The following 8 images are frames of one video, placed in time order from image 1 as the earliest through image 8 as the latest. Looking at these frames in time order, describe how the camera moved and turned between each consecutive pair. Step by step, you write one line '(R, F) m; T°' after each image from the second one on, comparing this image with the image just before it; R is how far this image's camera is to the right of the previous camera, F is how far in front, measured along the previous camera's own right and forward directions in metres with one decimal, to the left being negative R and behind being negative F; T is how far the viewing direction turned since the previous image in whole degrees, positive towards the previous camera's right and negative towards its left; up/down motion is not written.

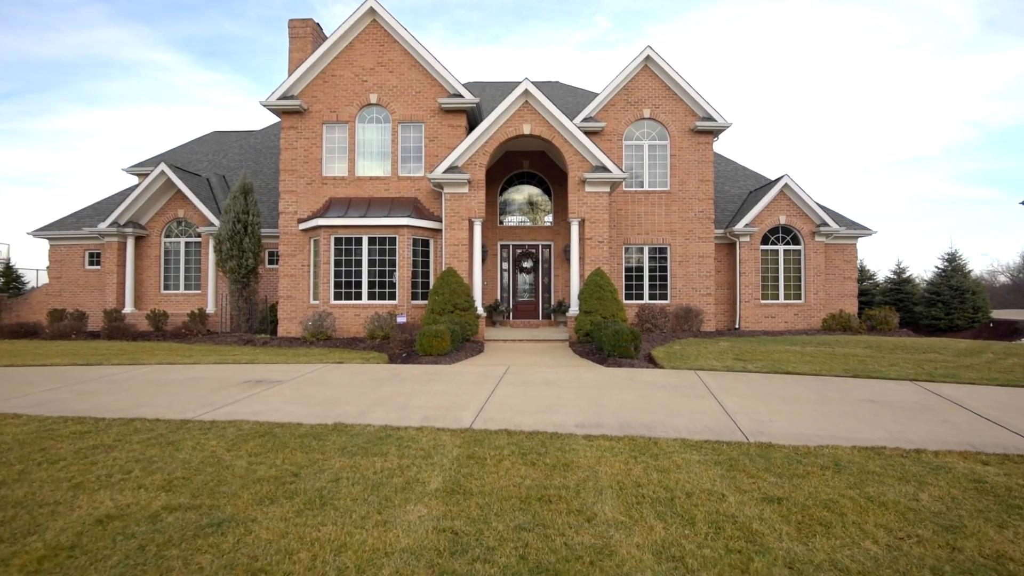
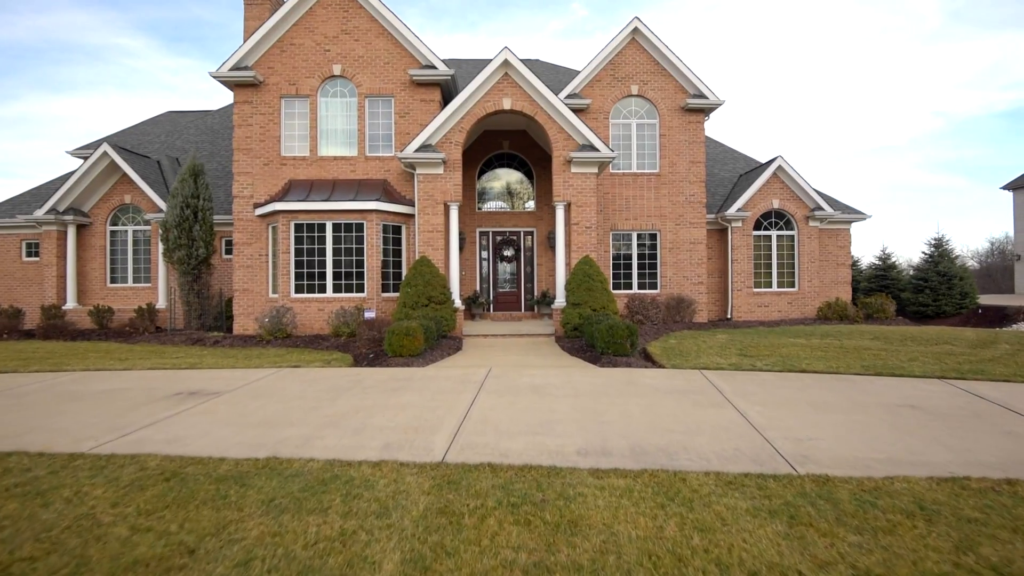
(0.0, +1.3) m; +2°
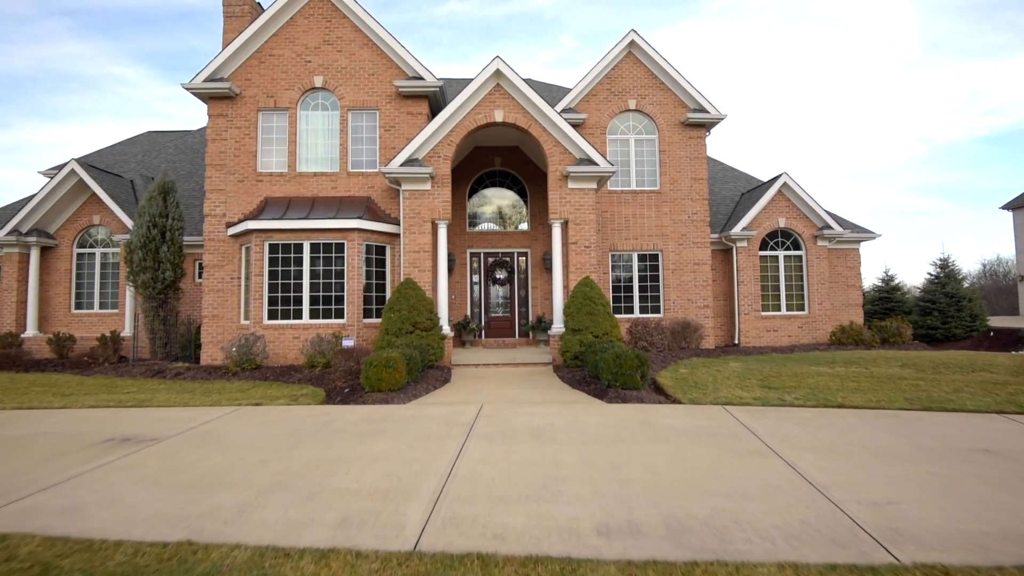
(0.0, +1.1) m; +1°
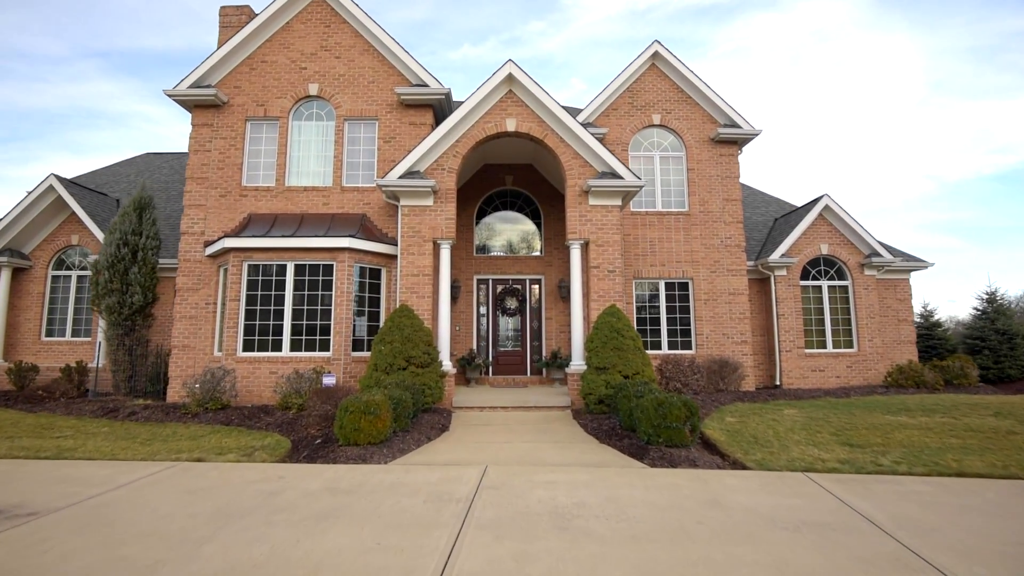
(-0.1, +1.7) m; -1°
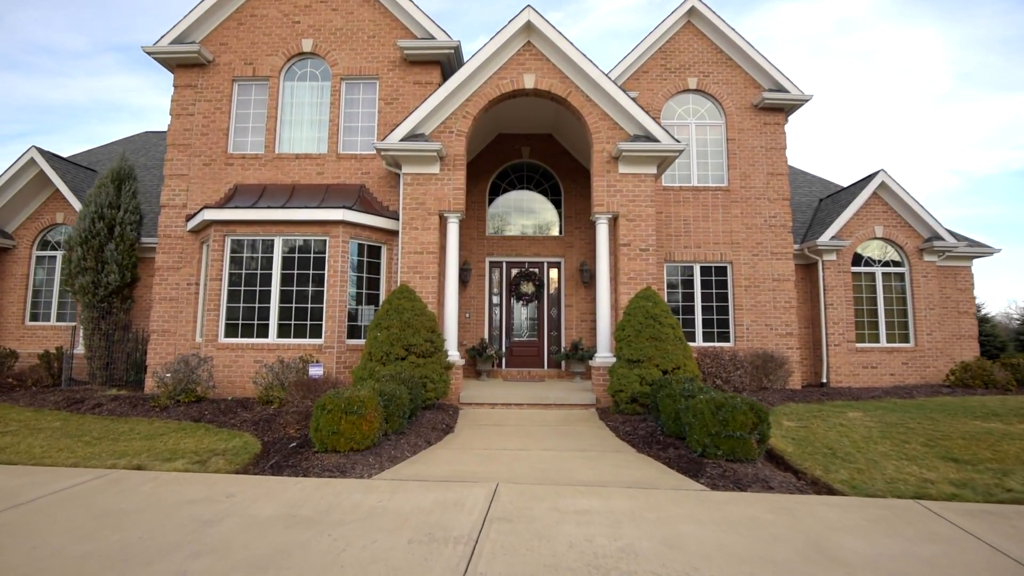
(-0.1, +1.4) m; -1°
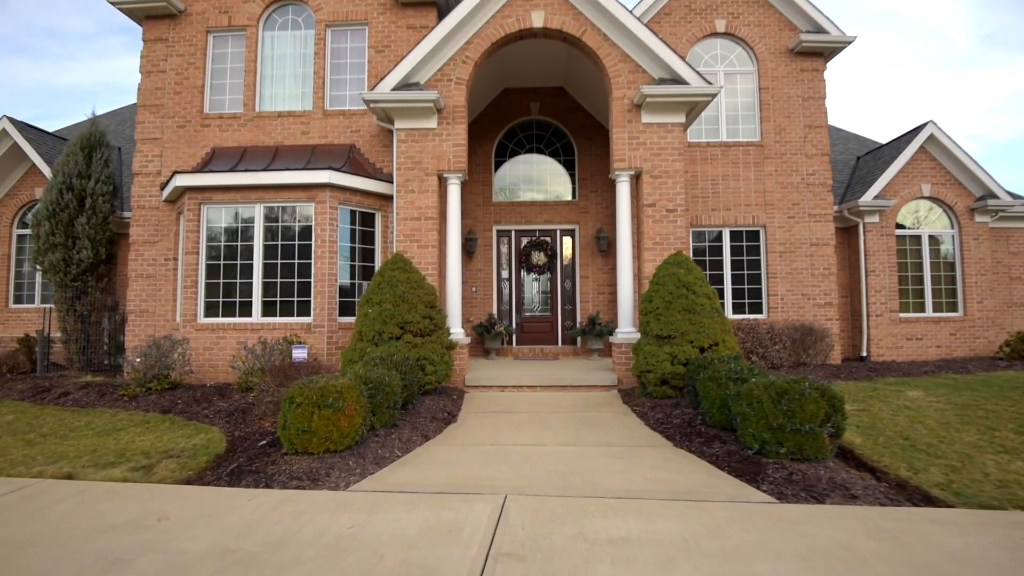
(0.0, +1.1) m; -1°
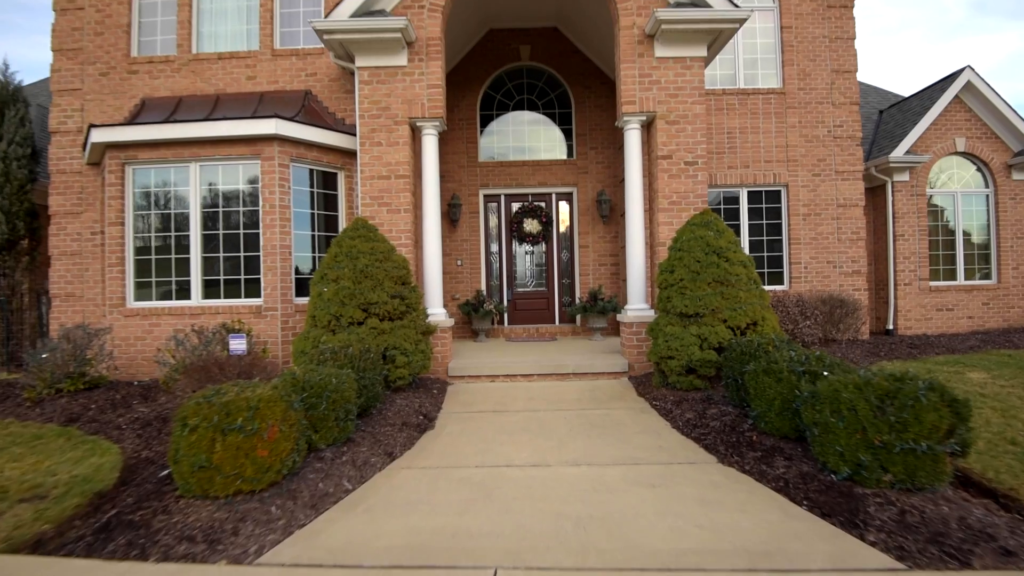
(0.0, +1.4) m; +1°
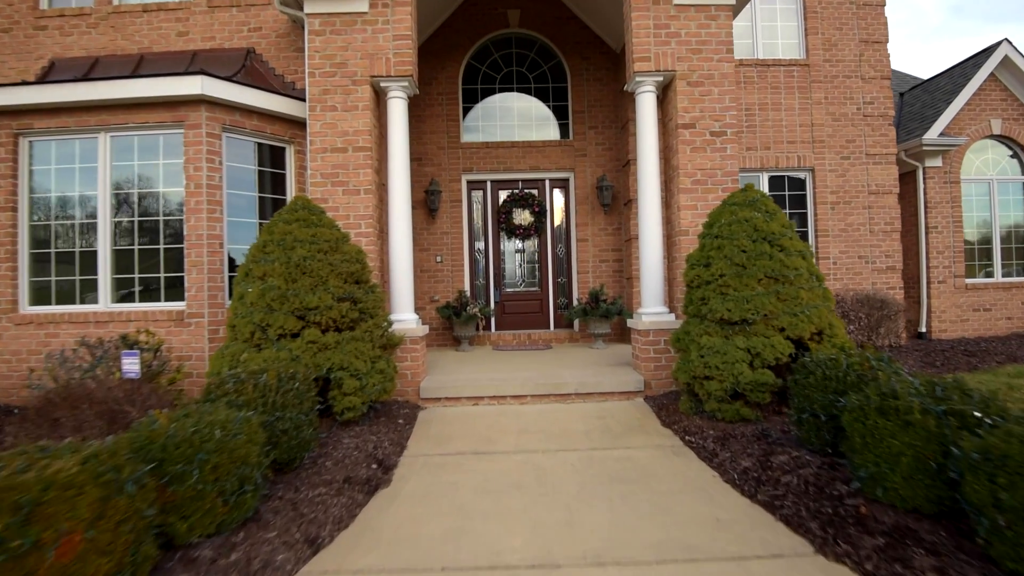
(0.0, +1.4) m; +1°
